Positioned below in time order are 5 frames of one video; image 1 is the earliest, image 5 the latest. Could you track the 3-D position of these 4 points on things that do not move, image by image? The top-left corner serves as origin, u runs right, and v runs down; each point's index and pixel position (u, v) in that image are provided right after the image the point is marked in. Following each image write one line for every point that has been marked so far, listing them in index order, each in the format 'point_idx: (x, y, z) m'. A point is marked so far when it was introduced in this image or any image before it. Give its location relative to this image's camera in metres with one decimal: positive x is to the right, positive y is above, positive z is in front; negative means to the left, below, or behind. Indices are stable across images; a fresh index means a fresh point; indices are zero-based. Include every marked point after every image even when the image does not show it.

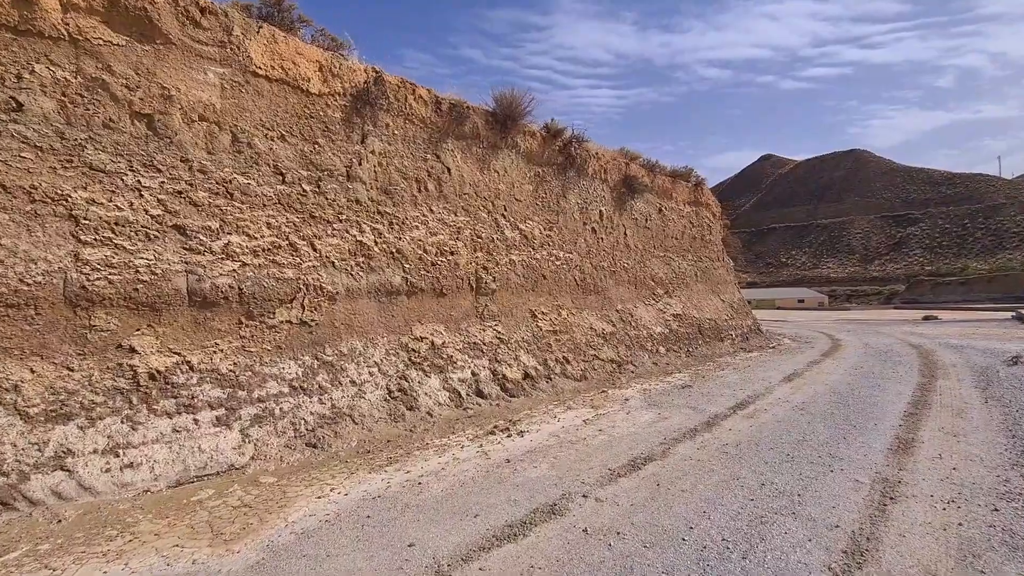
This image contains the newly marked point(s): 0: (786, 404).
0: (+4.3, -1.9, +7.8) m
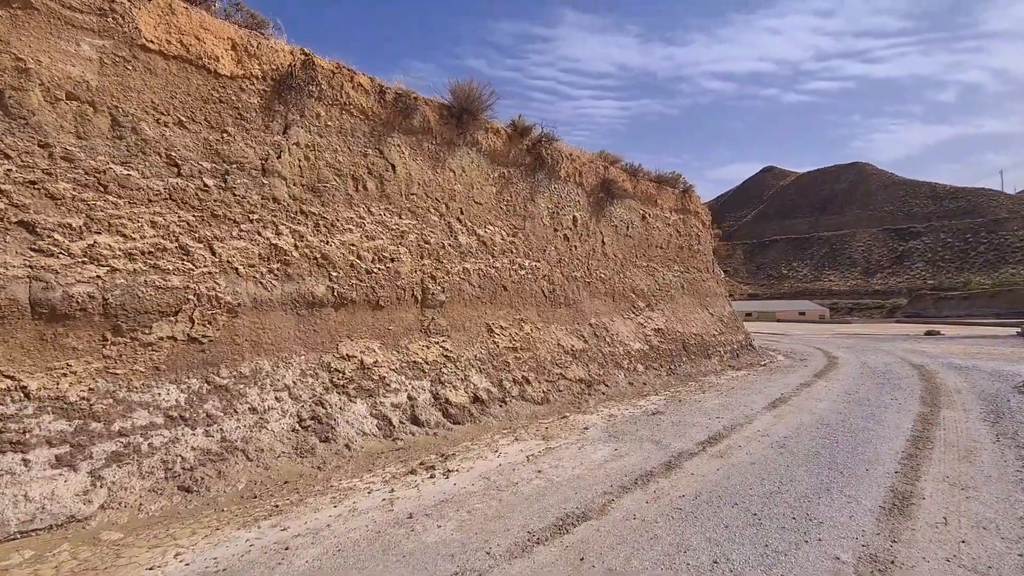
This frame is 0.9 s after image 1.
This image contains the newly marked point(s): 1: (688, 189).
0: (+3.4, -2.1, +6.7) m
1: (+6.3, +3.5, +17.6) m
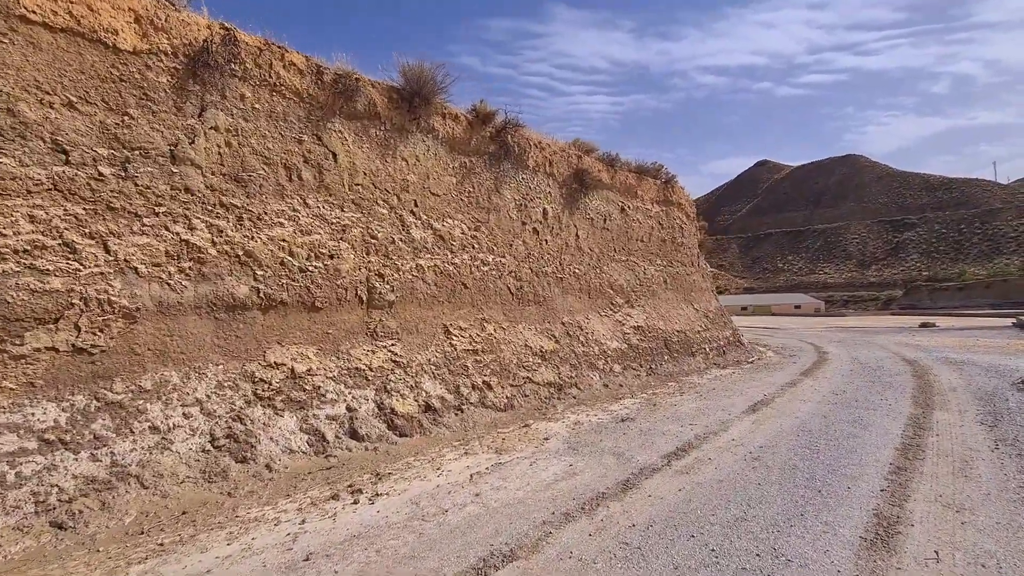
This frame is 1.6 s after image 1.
0: (+2.8, -2.0, +6.0) m
1: (+5.4, +3.7, +16.9) m
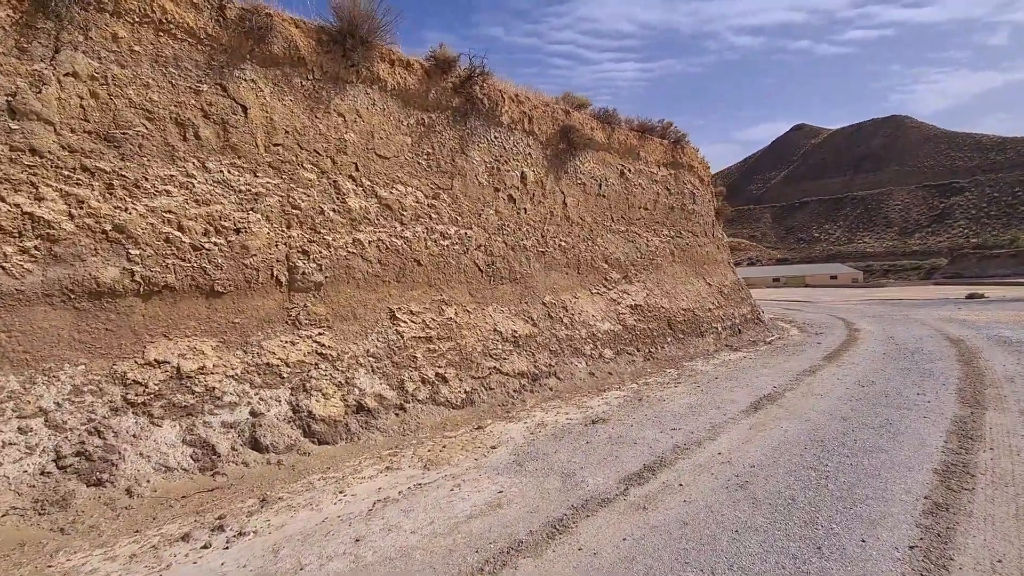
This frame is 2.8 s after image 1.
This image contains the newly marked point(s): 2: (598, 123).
0: (+2.0, -1.8, +4.7) m
1: (+5.2, +4.6, +15.1) m
2: (+2.2, +4.2, +12.4) m
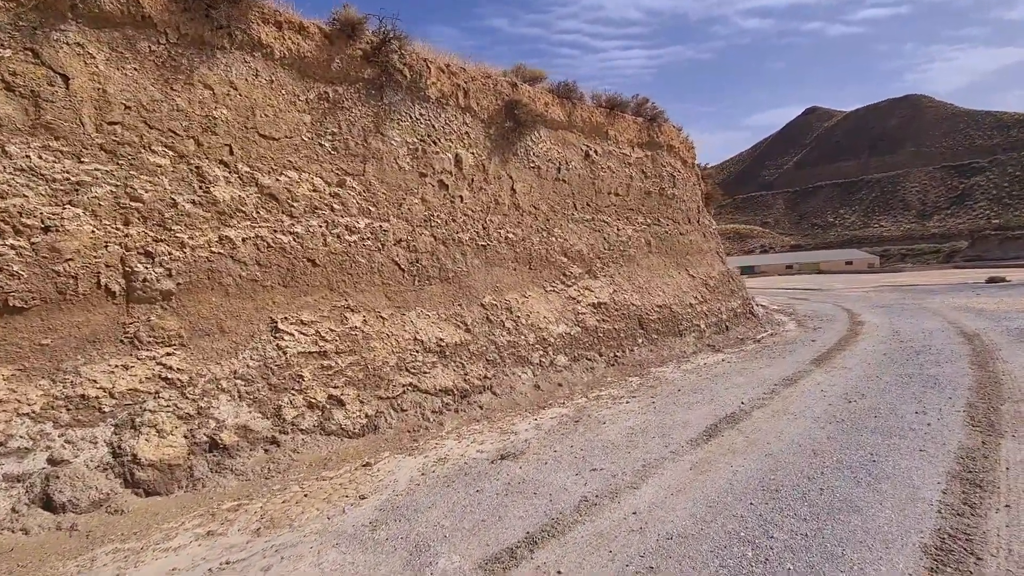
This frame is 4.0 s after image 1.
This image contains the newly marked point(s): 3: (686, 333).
0: (+0.8, -1.8, +3.4) m
1: (+4.0, +4.7, +13.6) m
2: (+1.0, +4.3, +11.0) m
3: (+4.2, -1.1, +11.8) m
